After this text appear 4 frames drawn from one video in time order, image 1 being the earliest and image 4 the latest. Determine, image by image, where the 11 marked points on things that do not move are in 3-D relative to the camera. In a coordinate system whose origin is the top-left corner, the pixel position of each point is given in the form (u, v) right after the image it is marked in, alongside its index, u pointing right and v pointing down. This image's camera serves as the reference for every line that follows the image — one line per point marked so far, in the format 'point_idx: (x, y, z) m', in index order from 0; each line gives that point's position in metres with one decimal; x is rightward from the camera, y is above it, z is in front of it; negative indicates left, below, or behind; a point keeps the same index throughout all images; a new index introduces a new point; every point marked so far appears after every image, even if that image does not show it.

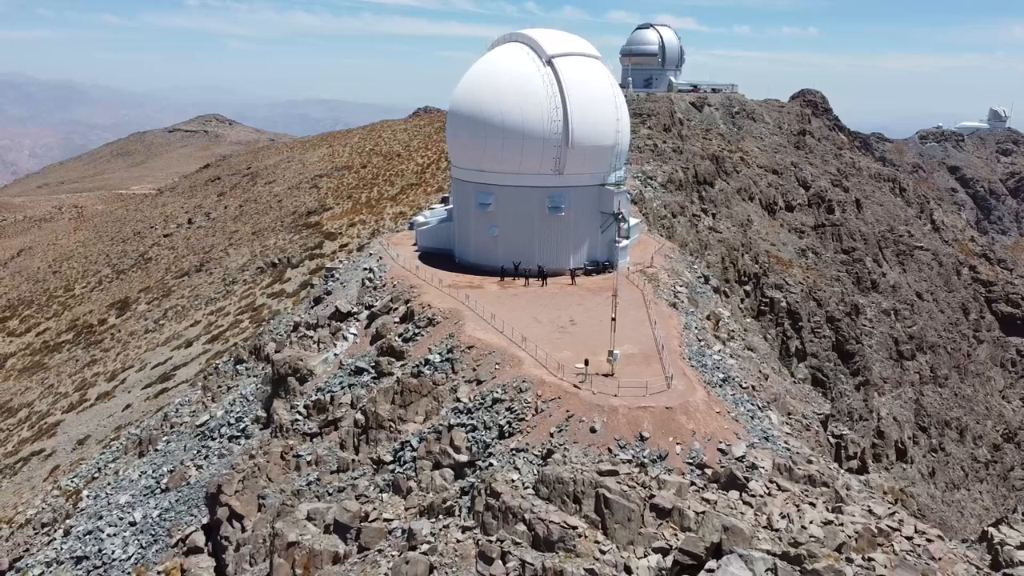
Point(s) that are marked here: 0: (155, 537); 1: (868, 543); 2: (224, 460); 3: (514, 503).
0: (-8.6, -6.0, +18.4) m
1: (+6.0, -4.3, +13.5) m
2: (-7.5, -4.5, +20.0) m
3: (0.0, -3.6, +13.2) m
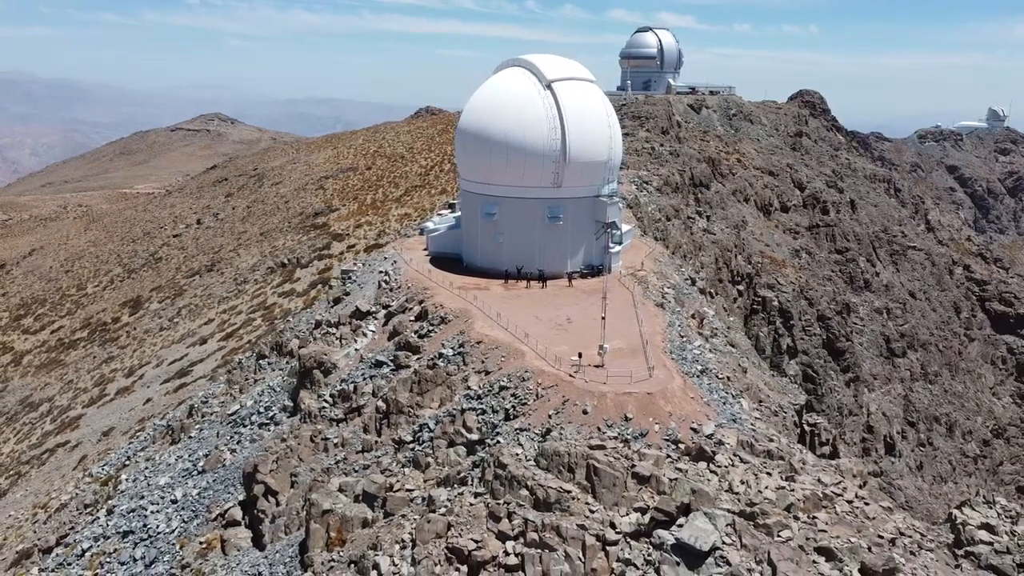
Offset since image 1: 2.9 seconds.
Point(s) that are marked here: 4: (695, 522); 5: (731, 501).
0: (-8.5, -6.0, +20.4) m
1: (+6.1, -4.4, +15.5) m
2: (-7.4, -4.6, +22.1) m
3: (+0.1, -3.7, +15.2) m
4: (+3.3, -4.2, +13.8) m
5: (+4.3, -4.1, +14.9) m
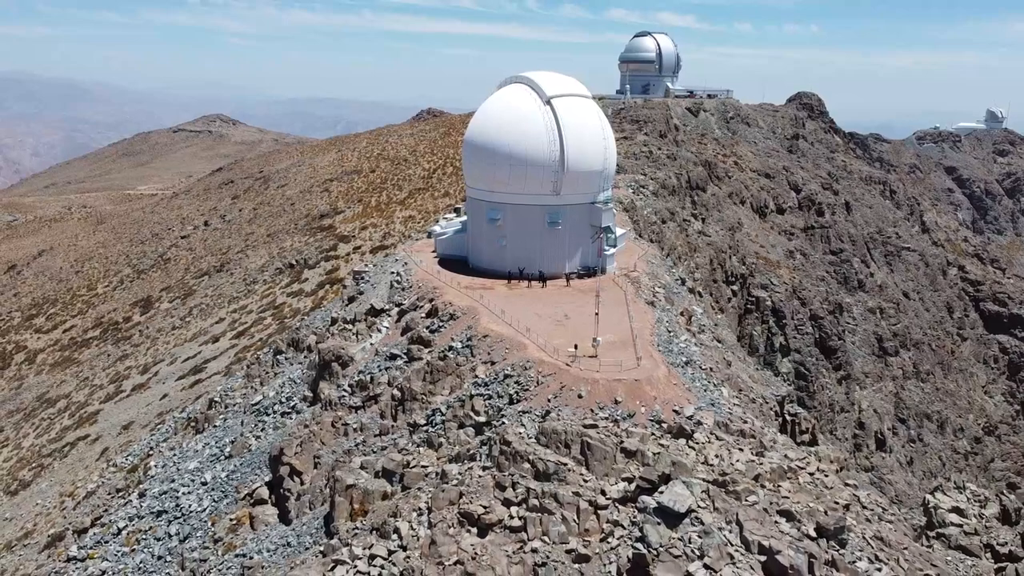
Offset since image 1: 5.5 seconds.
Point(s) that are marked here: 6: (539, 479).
0: (-8.4, -6.0, +22.2) m
1: (+6.2, -4.4, +17.3) m
2: (-7.4, -4.5, +23.9) m
3: (+0.2, -3.6, +17.0) m
4: (+3.4, -4.2, +15.5) m
5: (+4.3, -4.1, +16.7) m
6: (+0.6, -4.2, +16.4) m
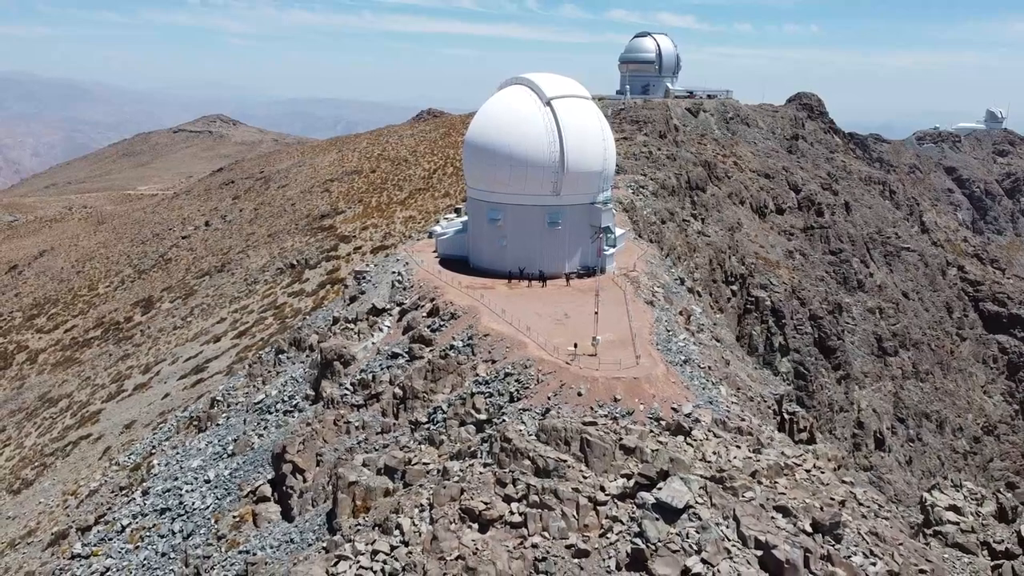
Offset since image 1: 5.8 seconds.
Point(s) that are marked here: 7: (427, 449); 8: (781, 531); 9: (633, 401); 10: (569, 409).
0: (-8.4, -6.0, +22.4) m
1: (+6.2, -4.4, +17.5) m
2: (-7.3, -4.5, +24.1) m
3: (+0.2, -3.6, +17.2) m
4: (+3.4, -4.2, +15.7) m
5: (+4.4, -4.1, +16.9) m
6: (+0.6, -4.2, +16.6) m
7: (-2.2, -4.1, +19.2) m
8: (+5.5, -5.0, +15.5) m
9: (+3.1, -2.9, +19.1) m
10: (+1.4, -3.1, +18.7) m
